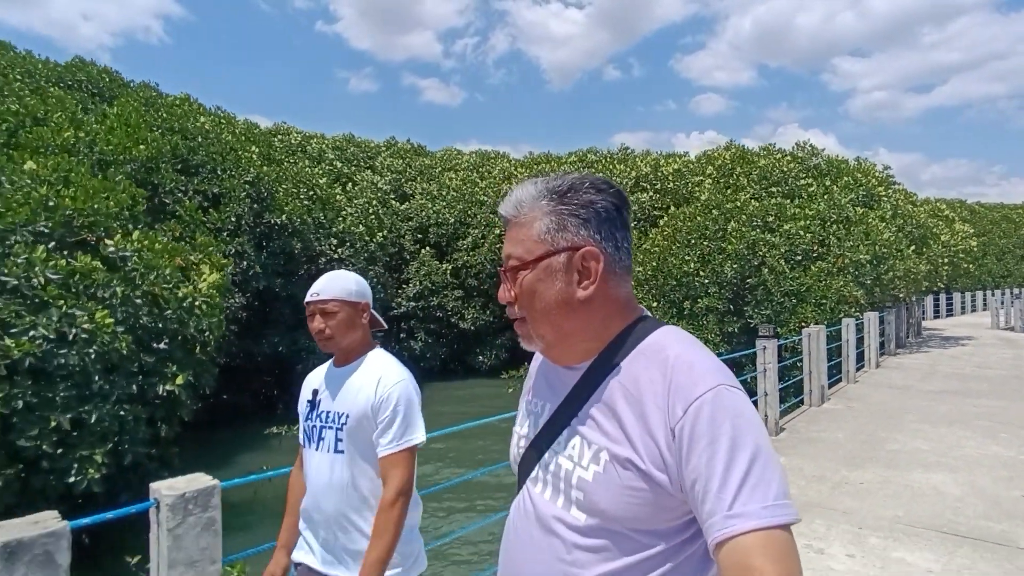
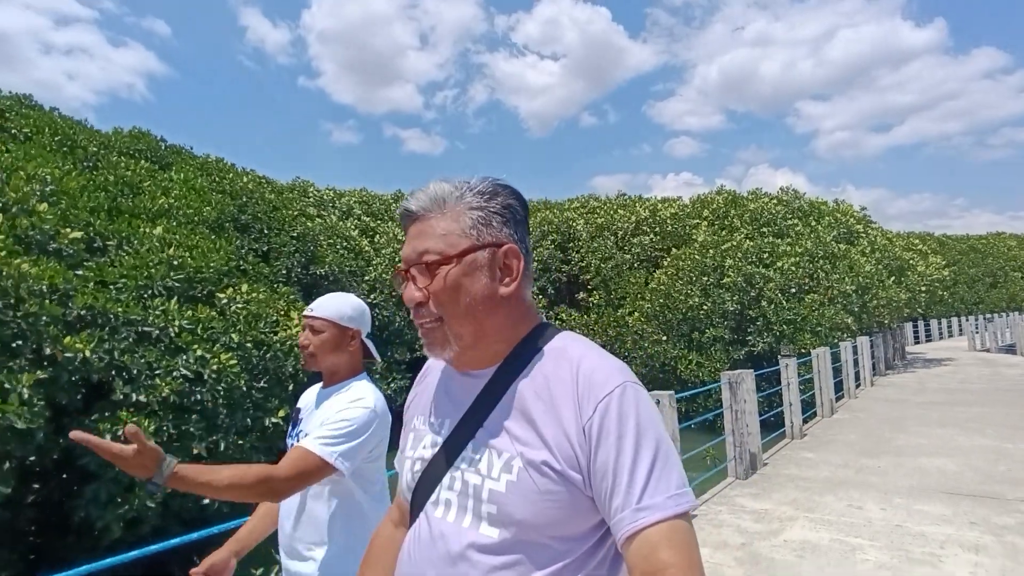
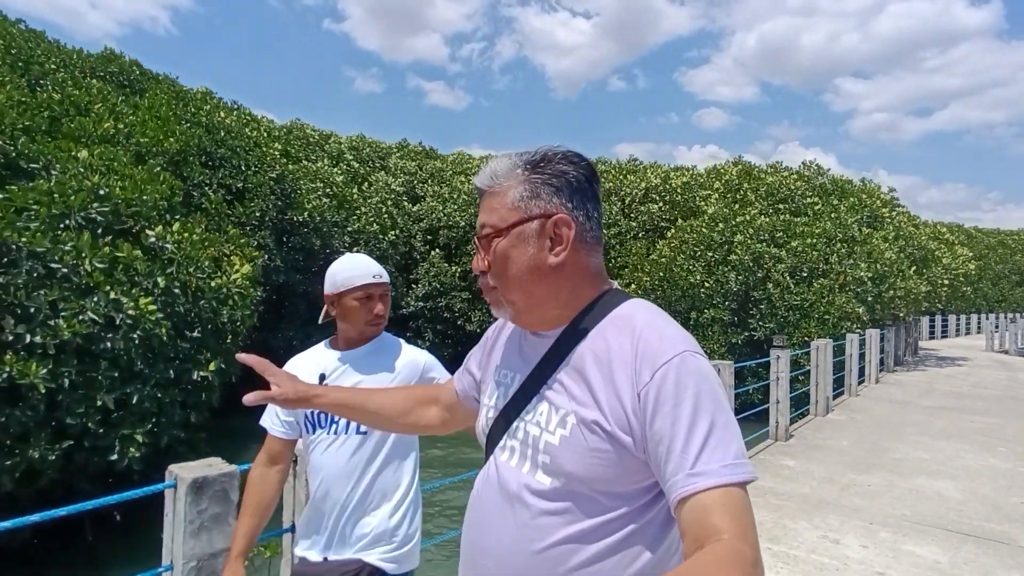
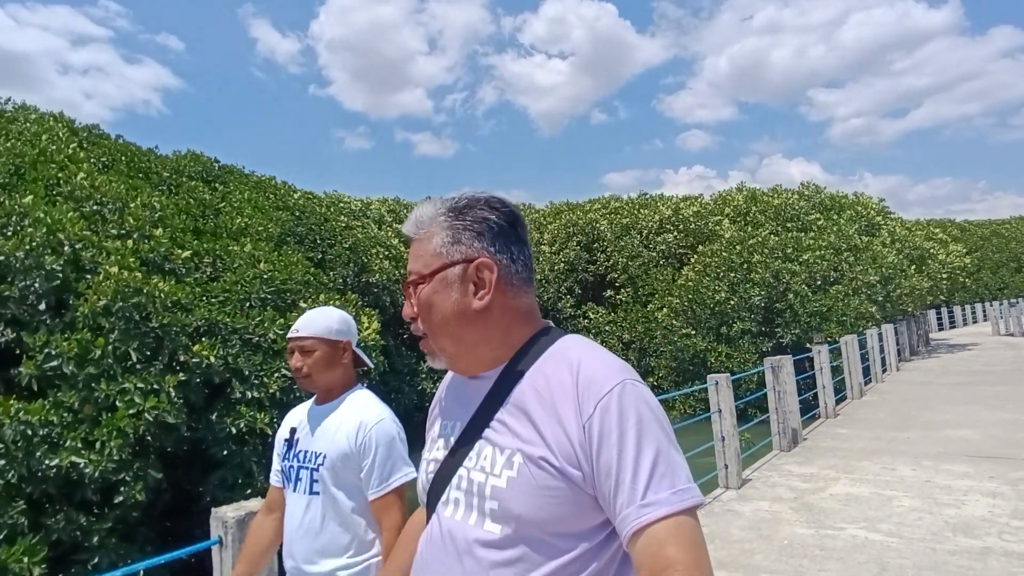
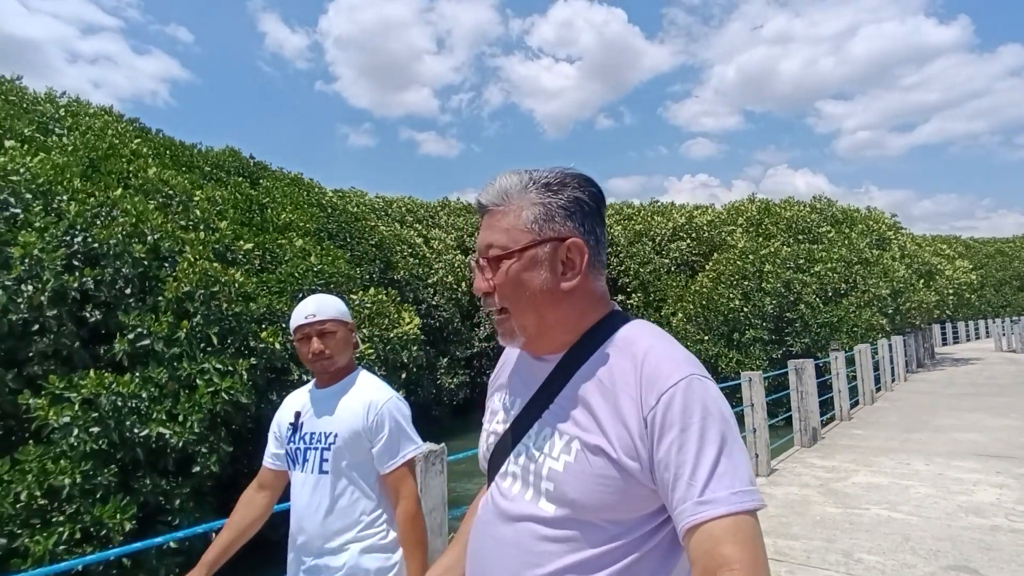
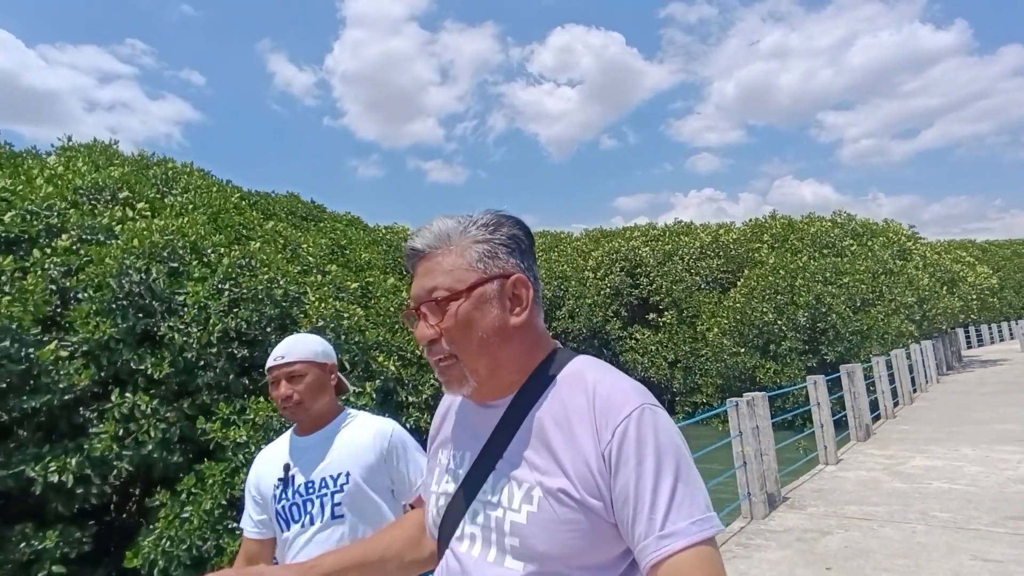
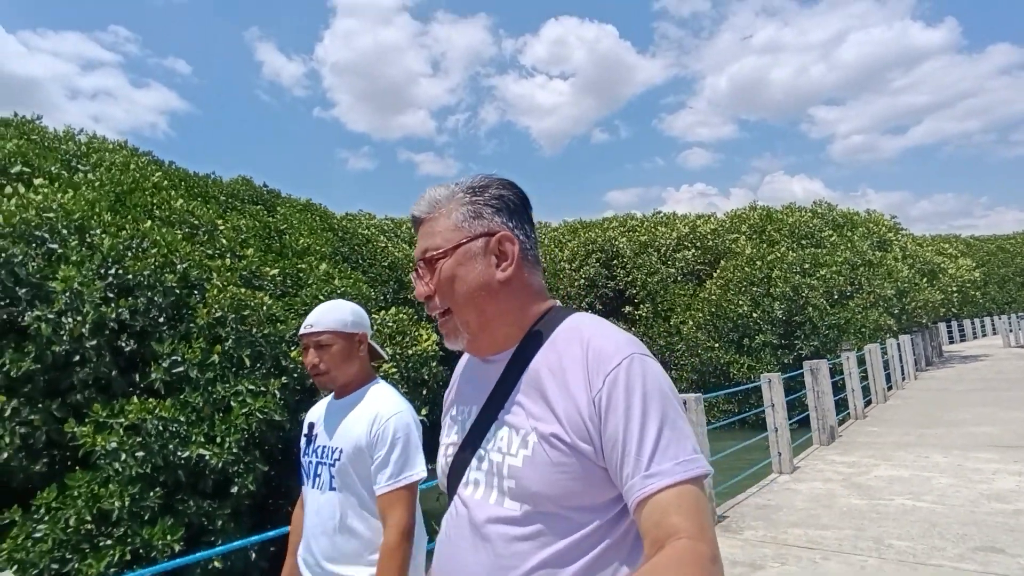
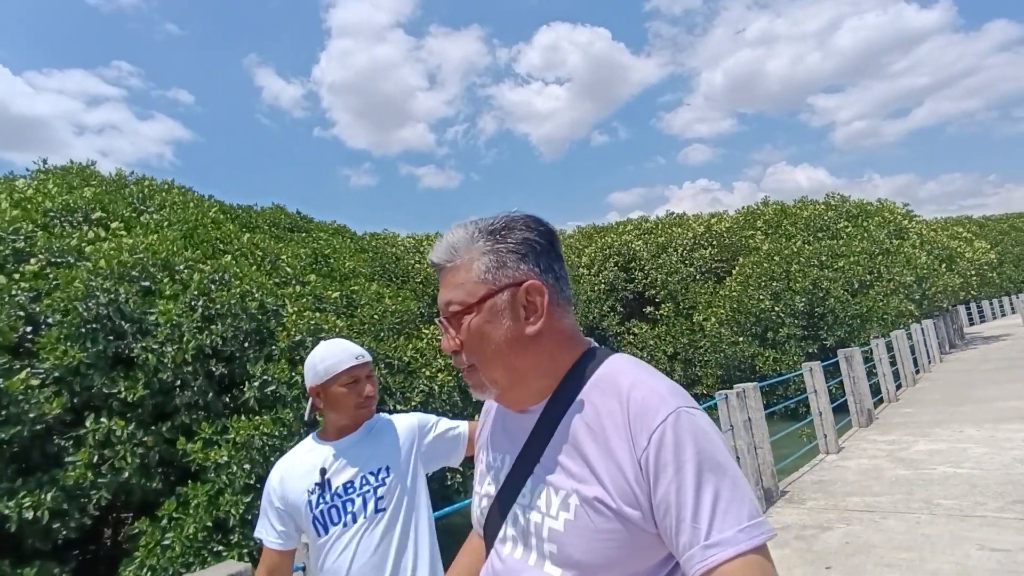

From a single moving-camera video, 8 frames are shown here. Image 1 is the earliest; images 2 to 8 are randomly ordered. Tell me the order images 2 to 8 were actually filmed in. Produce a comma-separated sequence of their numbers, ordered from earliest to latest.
3, 2, 4, 5, 7, 8, 6
